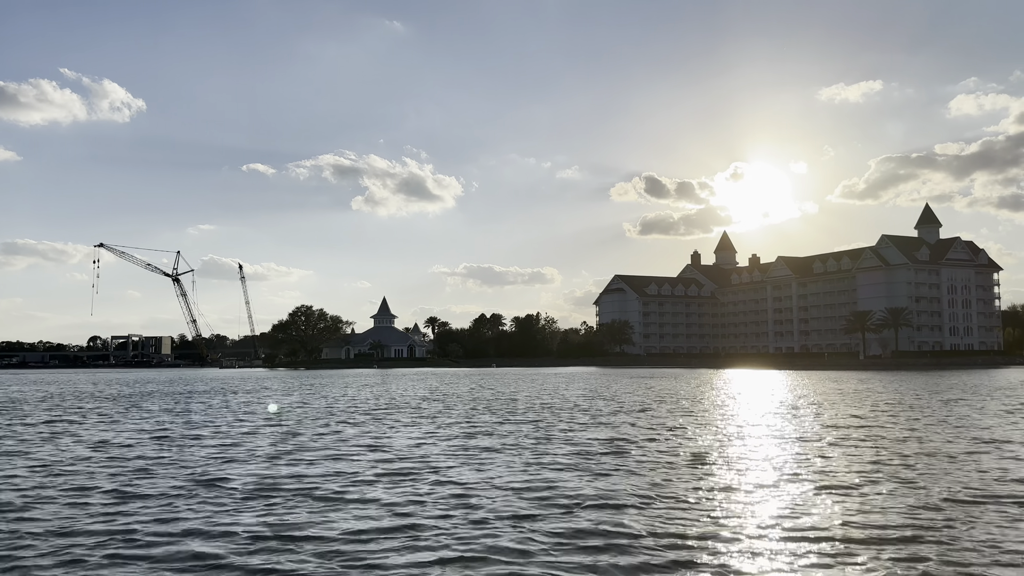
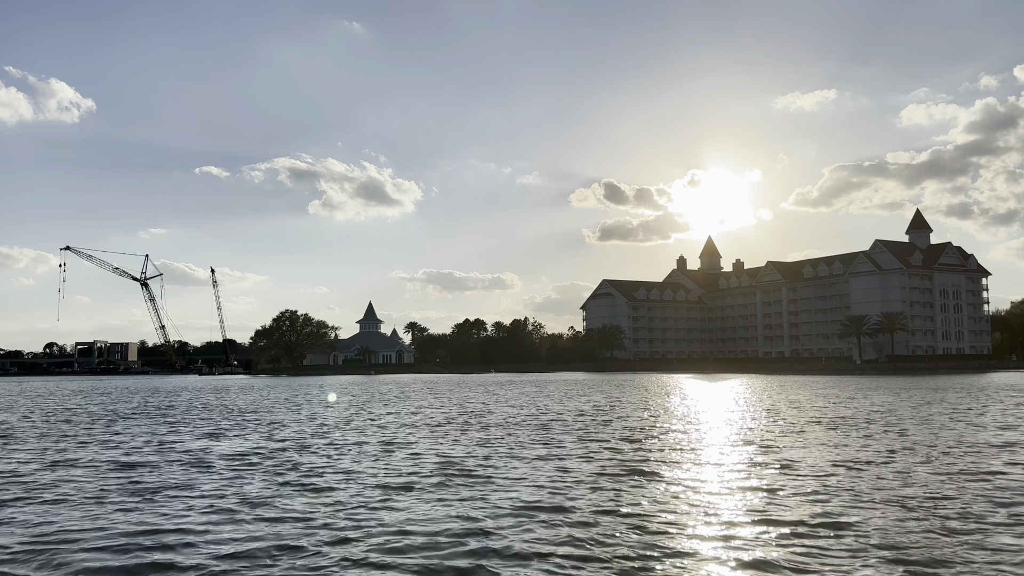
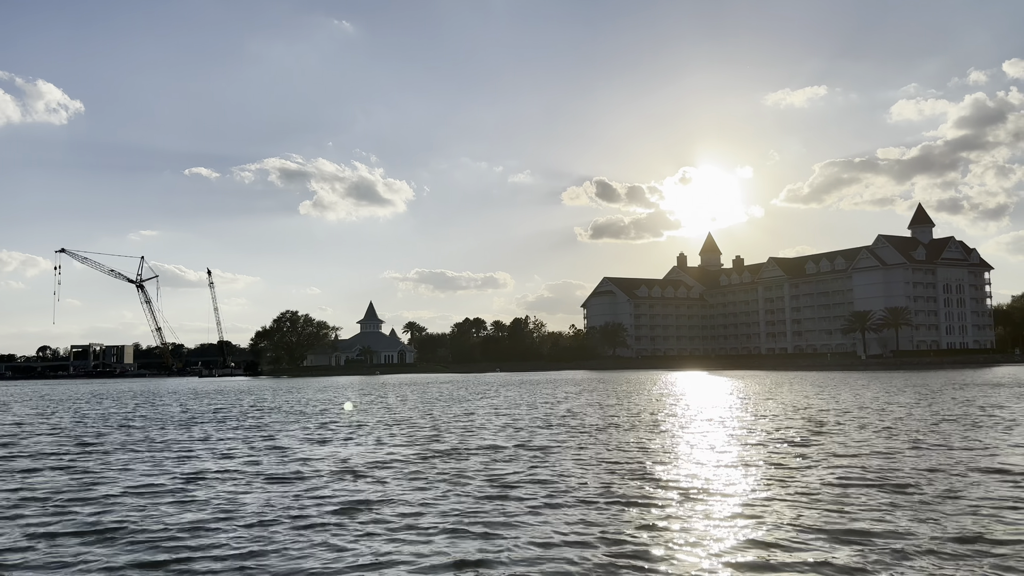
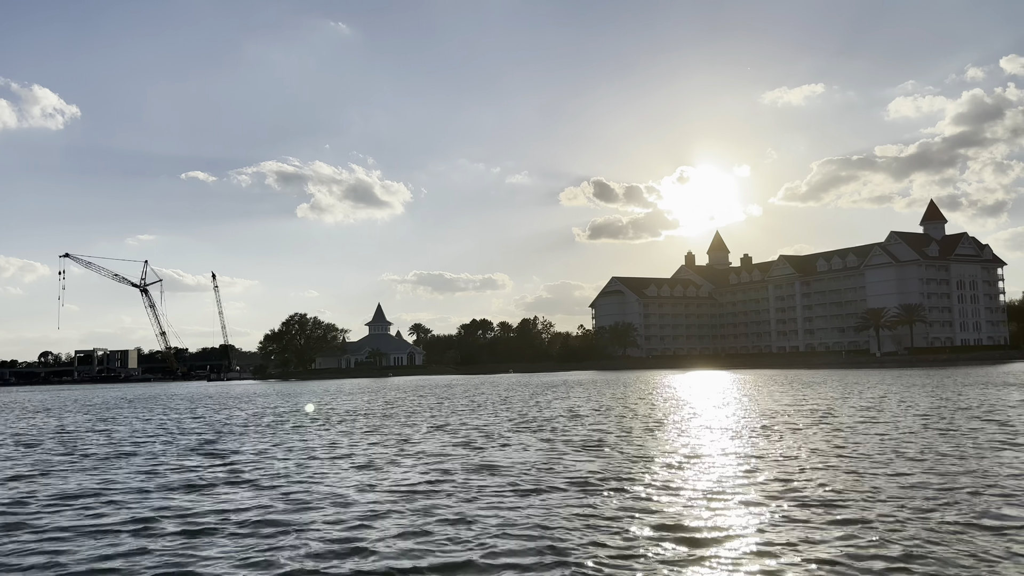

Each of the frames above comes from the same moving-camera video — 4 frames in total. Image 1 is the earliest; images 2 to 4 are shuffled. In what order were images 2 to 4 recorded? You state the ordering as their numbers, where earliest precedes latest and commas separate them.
2, 3, 4
